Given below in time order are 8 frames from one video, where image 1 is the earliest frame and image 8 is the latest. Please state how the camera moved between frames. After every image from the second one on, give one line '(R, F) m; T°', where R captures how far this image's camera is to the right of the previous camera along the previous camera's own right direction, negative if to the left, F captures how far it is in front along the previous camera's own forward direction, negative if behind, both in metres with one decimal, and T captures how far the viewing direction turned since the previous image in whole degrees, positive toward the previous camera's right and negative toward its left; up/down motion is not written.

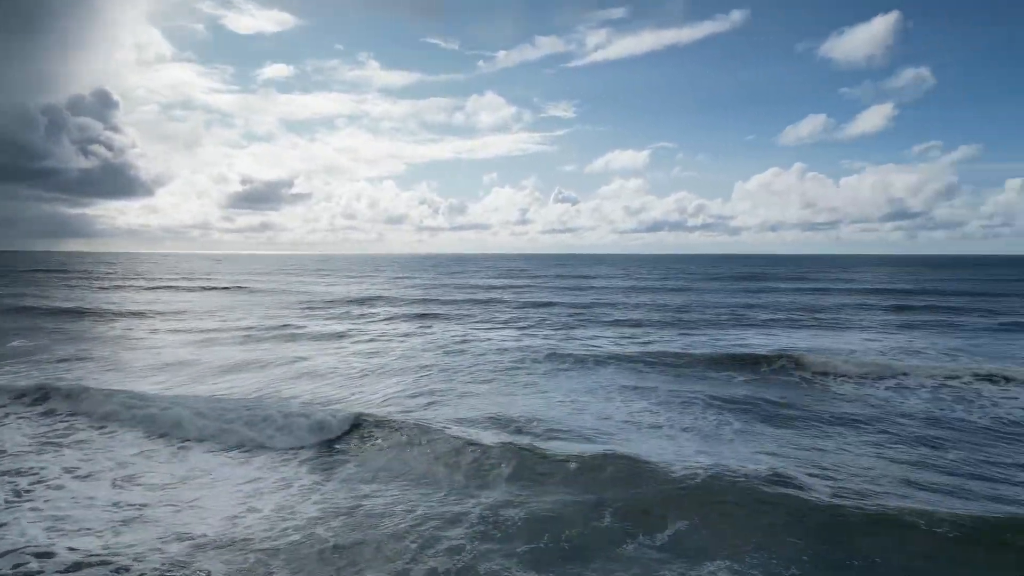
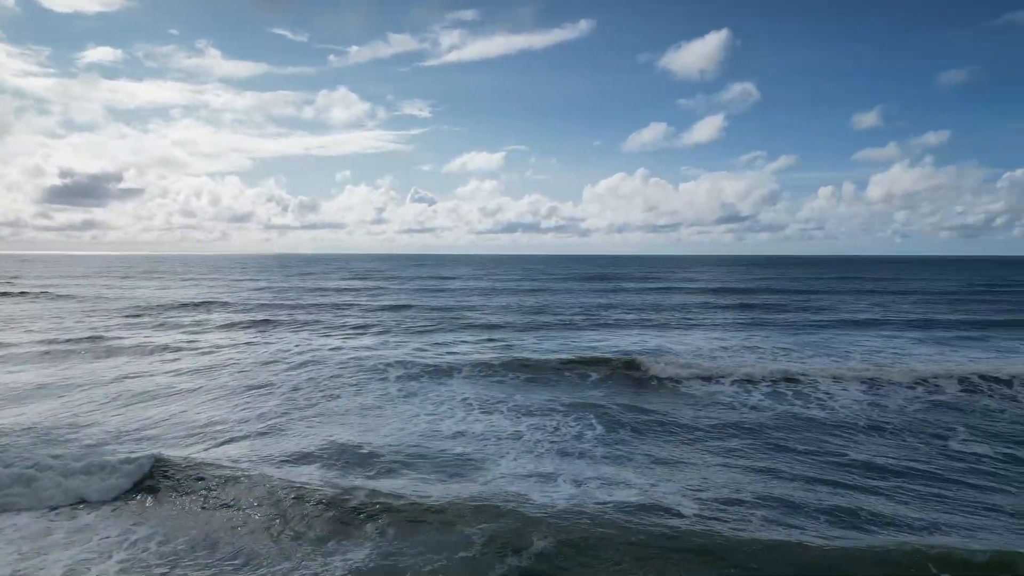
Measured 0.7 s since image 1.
(+0.1, +1.1) m; +11°
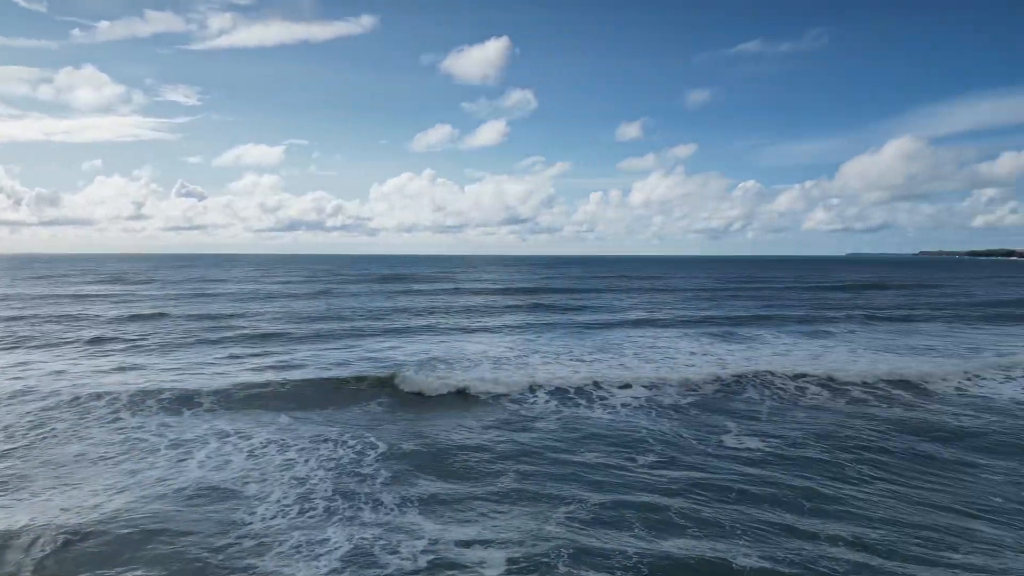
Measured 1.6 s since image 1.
(+0.3, +1.5) m; +17°
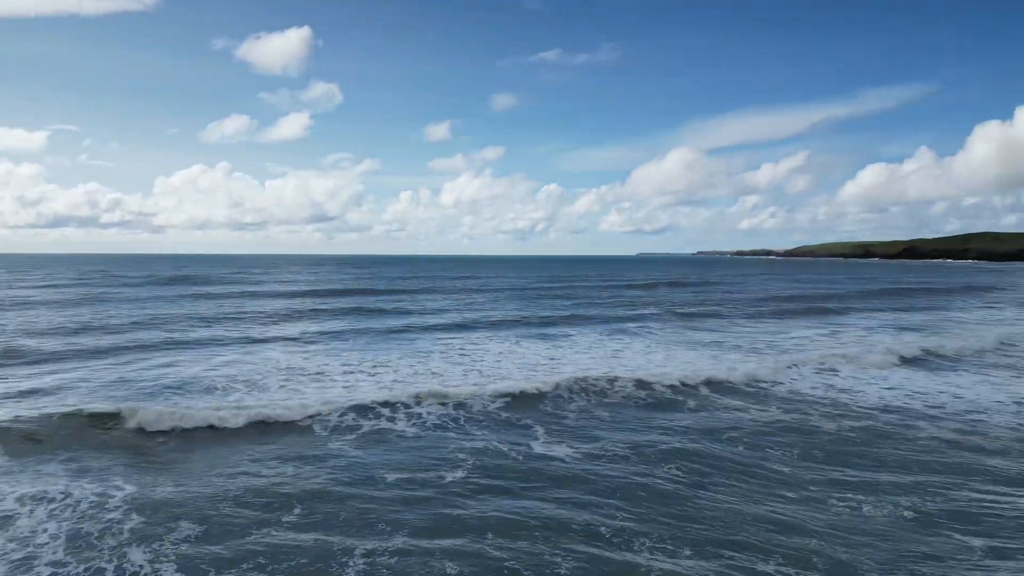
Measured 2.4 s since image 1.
(+0.3, +1.1) m; +15°
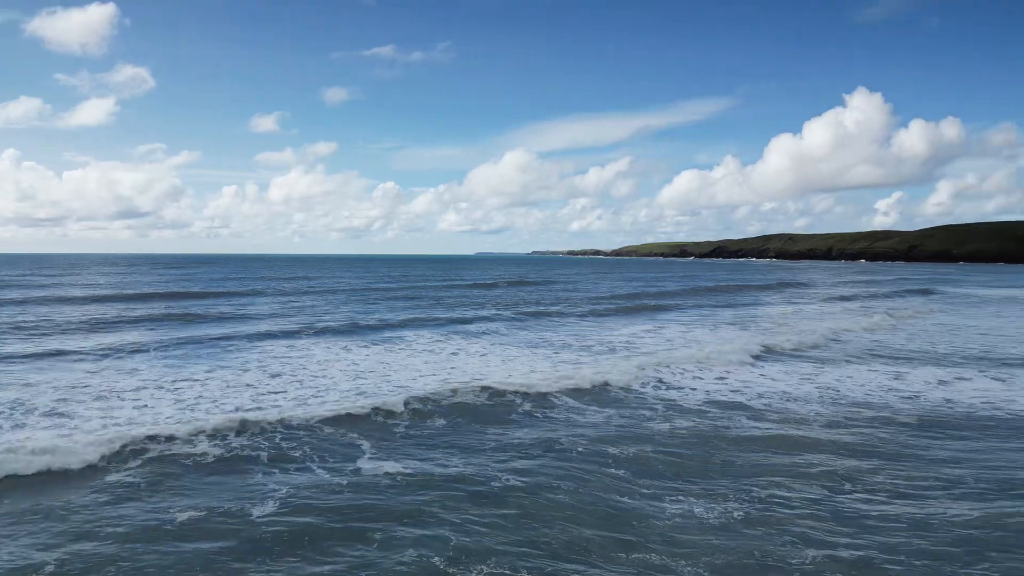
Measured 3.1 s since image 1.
(+0.2, +0.9) m; +13°
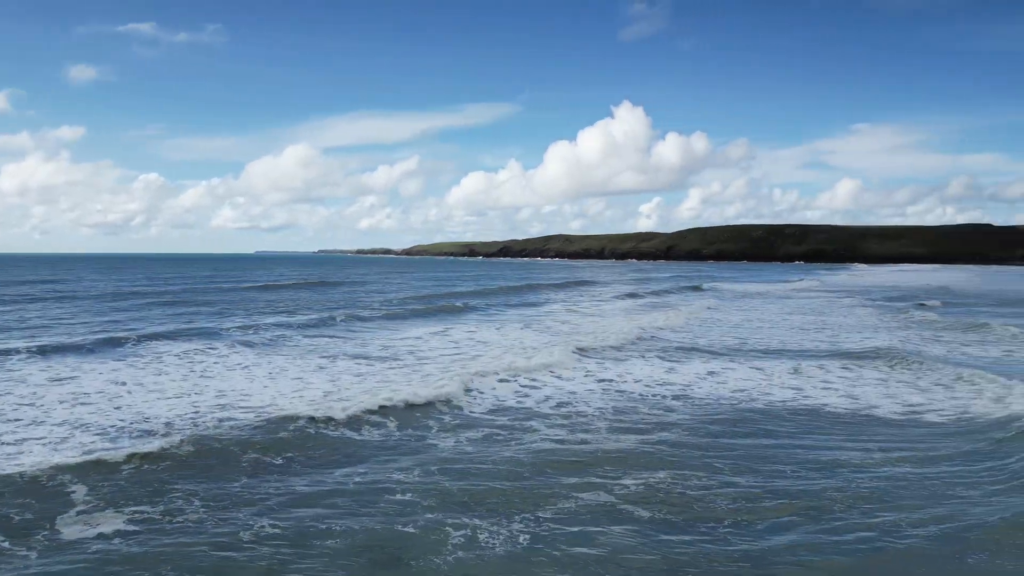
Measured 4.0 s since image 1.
(+0.4, +1.2) m; +17°
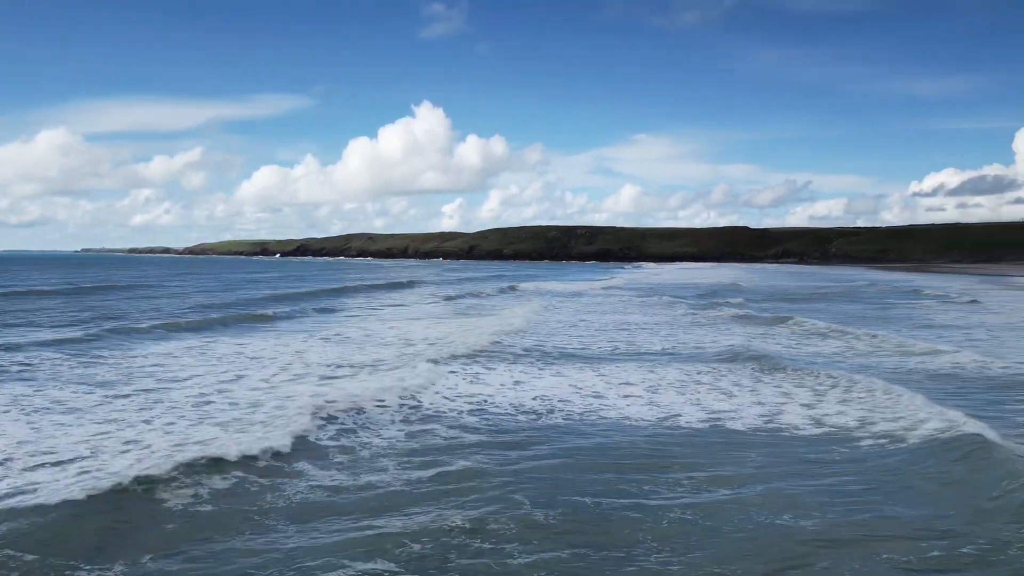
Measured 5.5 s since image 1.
(+0.5, +1.9) m; +15°
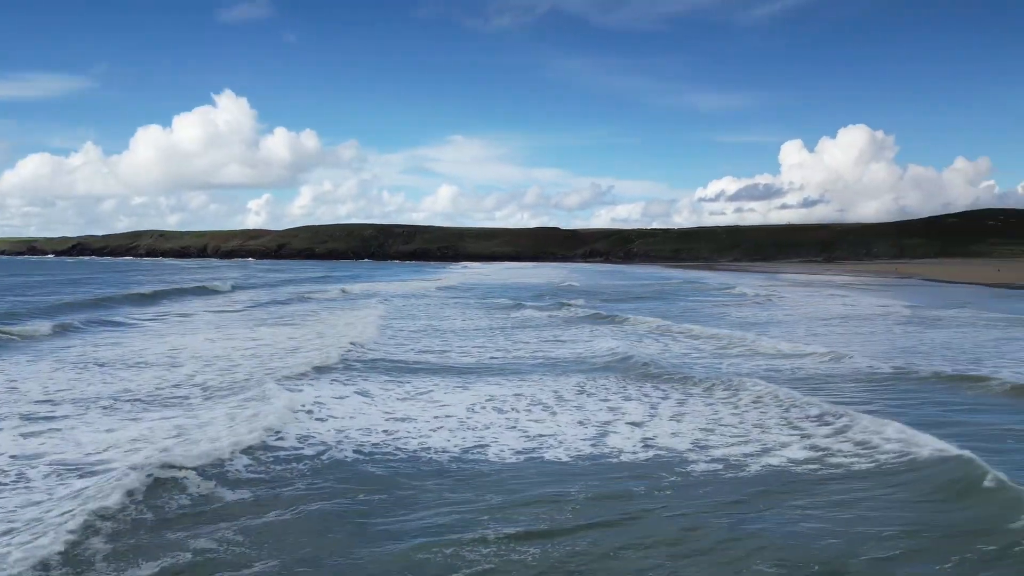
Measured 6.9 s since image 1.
(+0.5, +1.8) m; +14°
